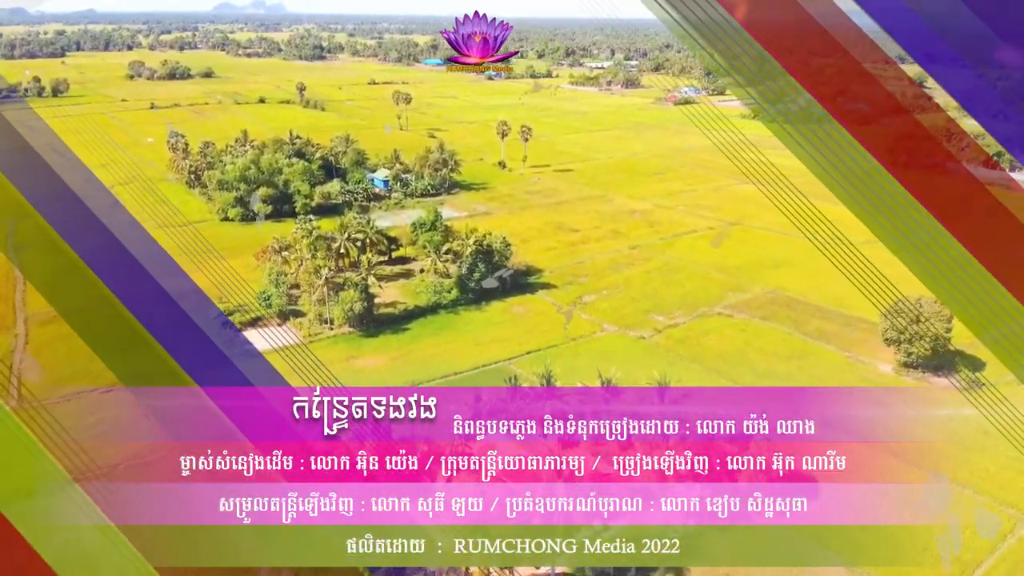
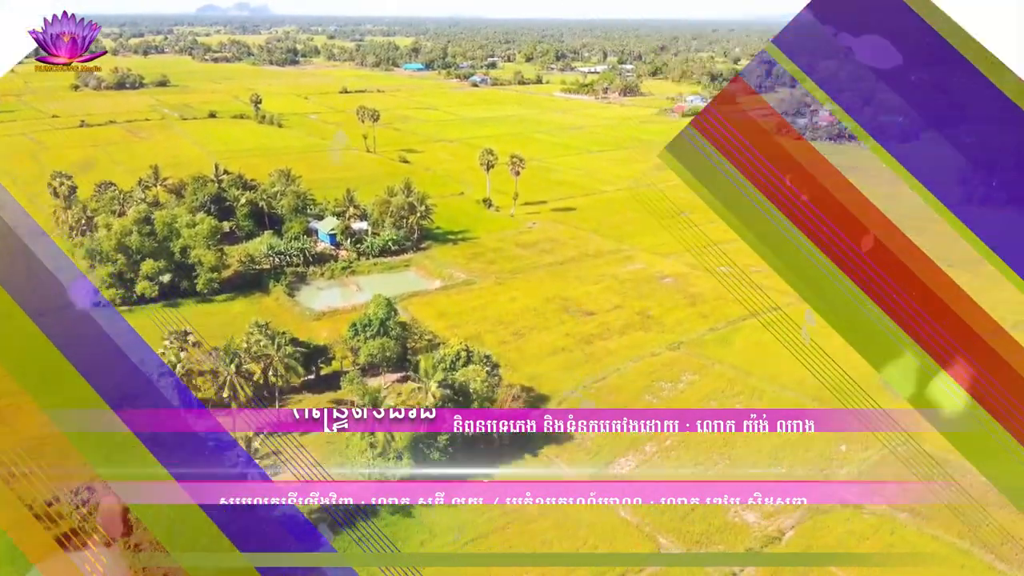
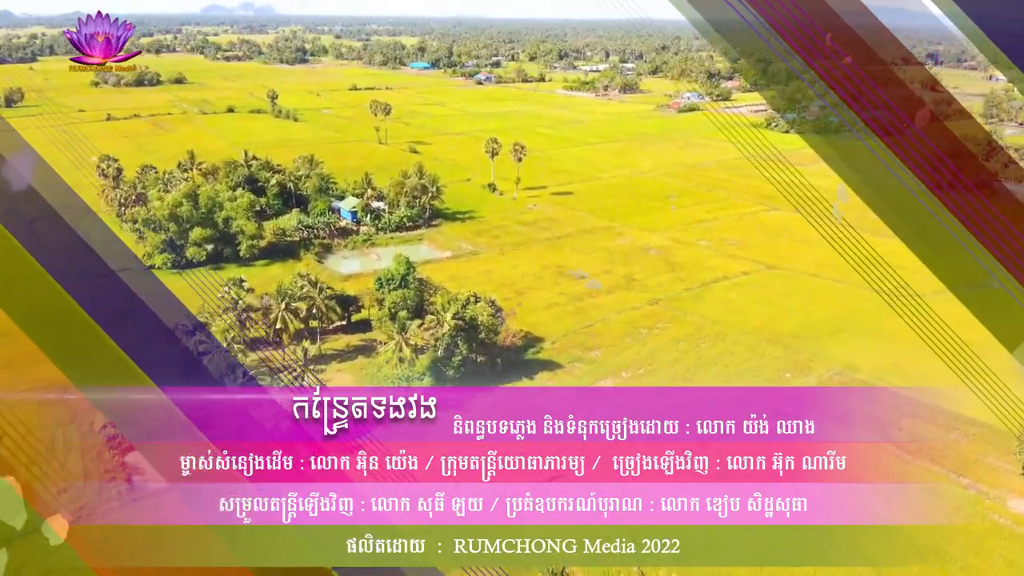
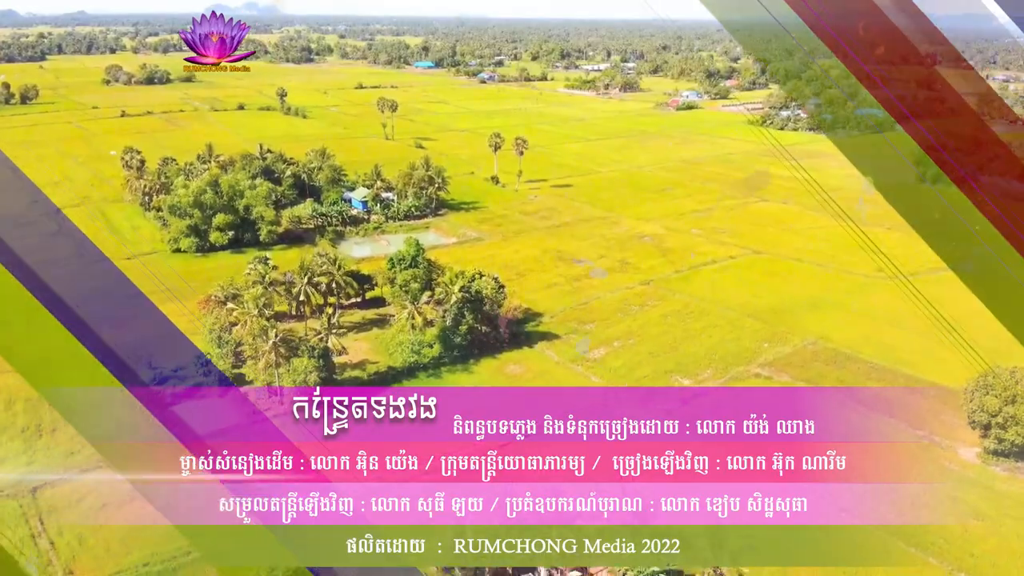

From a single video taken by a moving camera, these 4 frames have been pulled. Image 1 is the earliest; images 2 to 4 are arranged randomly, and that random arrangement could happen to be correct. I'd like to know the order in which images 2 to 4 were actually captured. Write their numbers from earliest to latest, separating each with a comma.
4, 3, 2
